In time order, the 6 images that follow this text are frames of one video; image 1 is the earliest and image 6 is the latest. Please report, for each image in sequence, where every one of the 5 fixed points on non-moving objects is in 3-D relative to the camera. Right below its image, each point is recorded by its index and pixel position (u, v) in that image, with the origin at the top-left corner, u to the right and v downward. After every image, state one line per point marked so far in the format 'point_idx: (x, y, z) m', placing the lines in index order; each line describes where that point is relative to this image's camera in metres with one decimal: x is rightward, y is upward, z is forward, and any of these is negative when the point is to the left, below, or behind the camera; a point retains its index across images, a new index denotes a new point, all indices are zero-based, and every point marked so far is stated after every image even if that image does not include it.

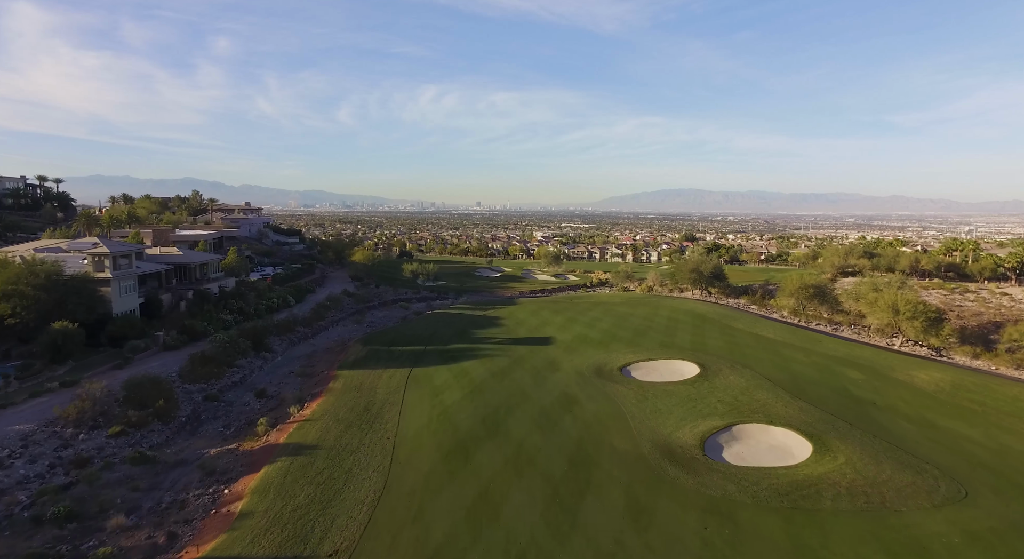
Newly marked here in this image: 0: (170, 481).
0: (-10.4, -6.1, +16.9) m
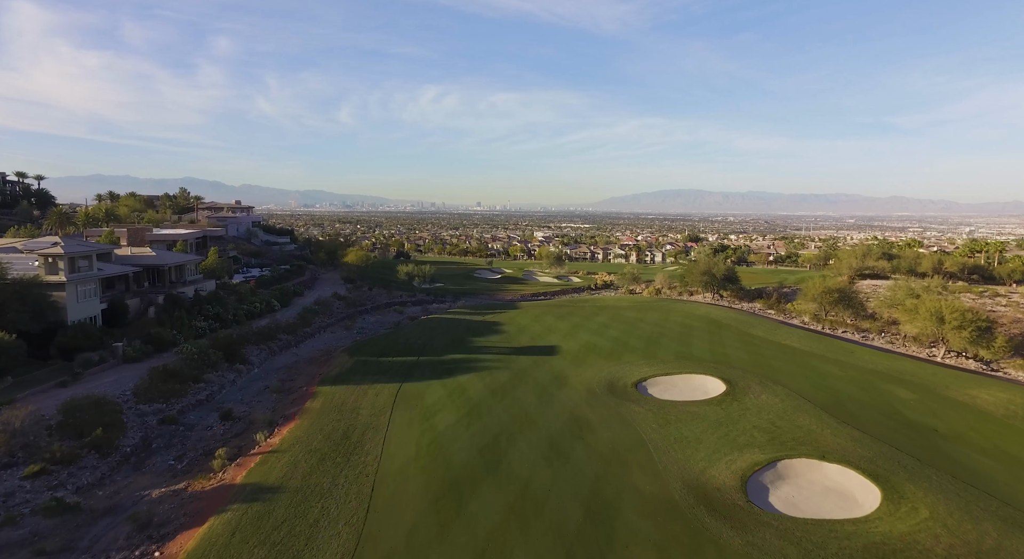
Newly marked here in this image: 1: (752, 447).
0: (-10.3, -6.3, +13.6) m
1: (+7.9, -5.5, +18.4) m
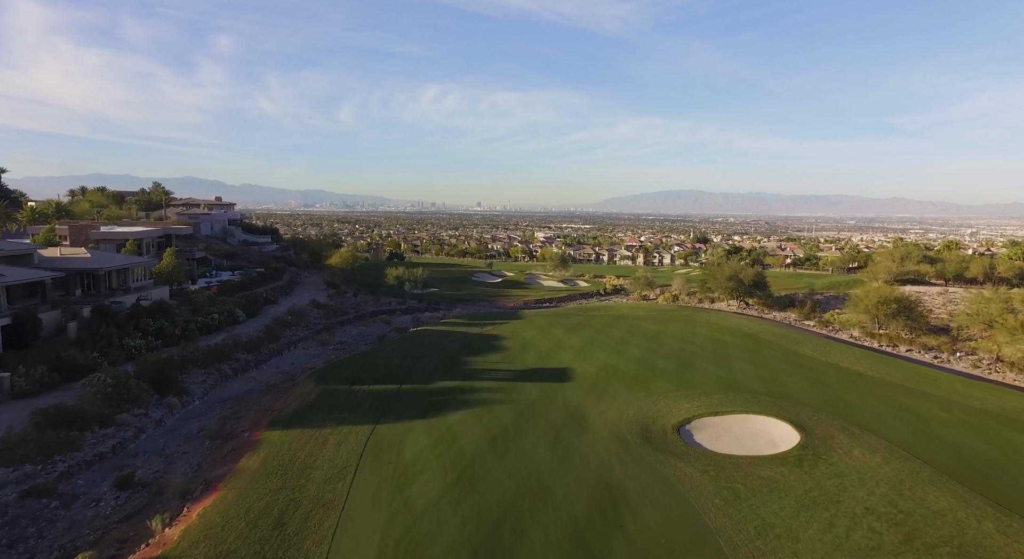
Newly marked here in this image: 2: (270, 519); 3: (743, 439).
0: (-10.1, -6.7, +7.5) m
1: (+8.1, -6.0, +12.2) m
2: (-6.2, -6.0, +14.2) m
3: (+8.2, -5.6, +19.8) m
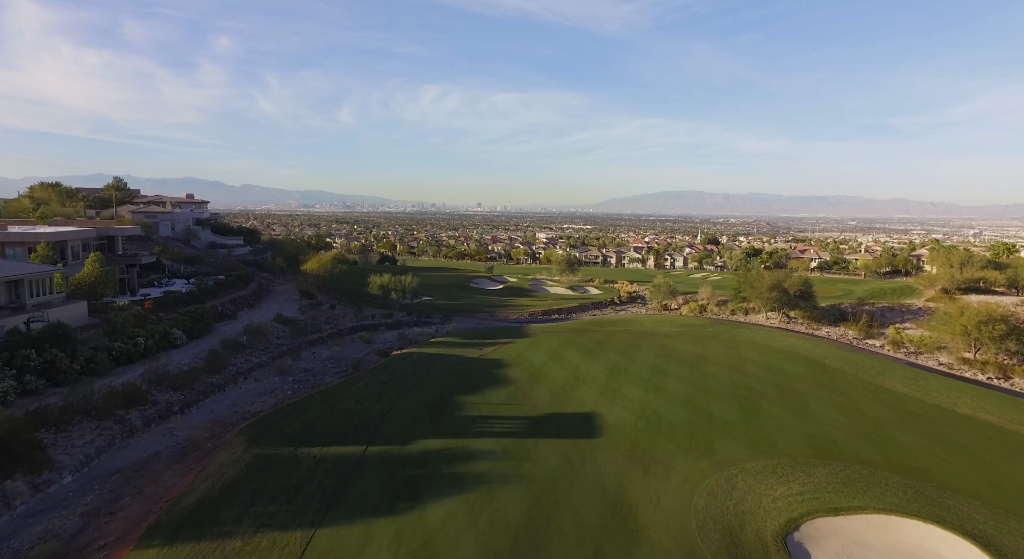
0: (-9.8, -7.4, 0.0) m
1: (+8.4, -6.7, +4.8) m
2: (-5.9, -6.7, +6.7) m
3: (+8.5, -6.3, +12.4) m
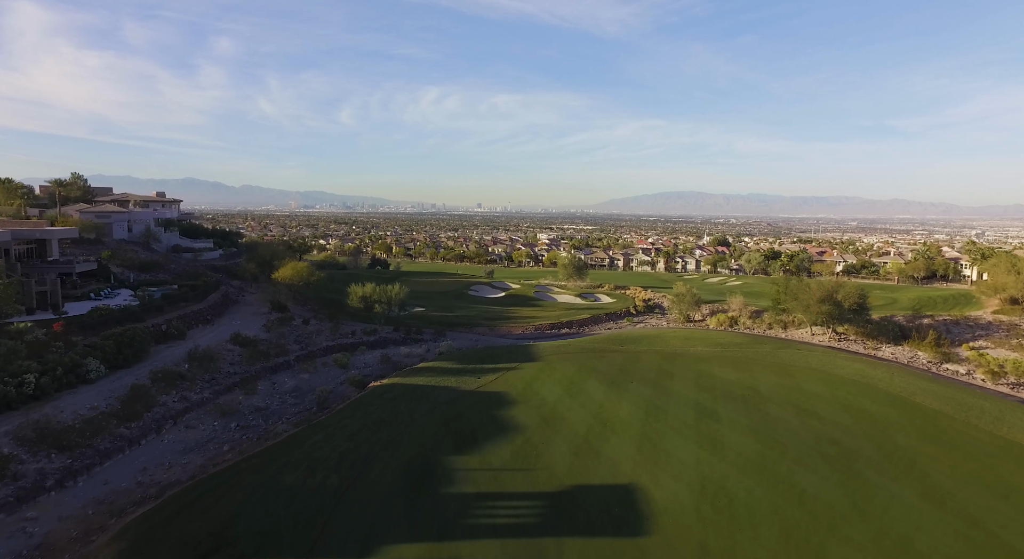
0: (-9.5, -8.0, -6.5) m
1: (+8.7, -7.3, -1.7) m
2: (-5.6, -7.3, +0.3) m
3: (+8.8, -7.0, +5.9) m
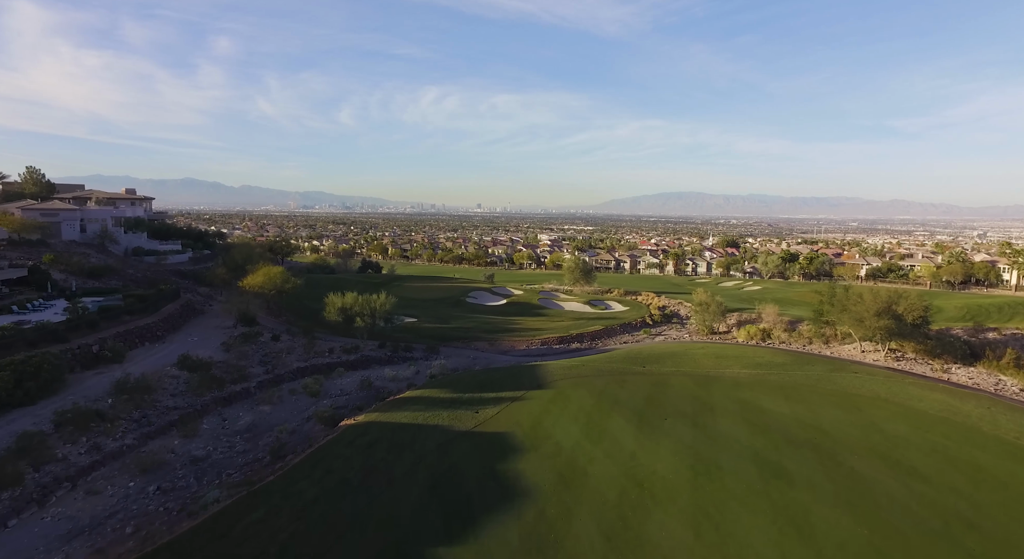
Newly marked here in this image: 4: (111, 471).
0: (-9.3, -8.5, -11.9) m
1: (+8.9, -7.8, -7.1) m
2: (-5.3, -7.8, -5.1) m
3: (+9.0, -7.5, +0.5) m
4: (-12.7, -6.0, +17.8) m
